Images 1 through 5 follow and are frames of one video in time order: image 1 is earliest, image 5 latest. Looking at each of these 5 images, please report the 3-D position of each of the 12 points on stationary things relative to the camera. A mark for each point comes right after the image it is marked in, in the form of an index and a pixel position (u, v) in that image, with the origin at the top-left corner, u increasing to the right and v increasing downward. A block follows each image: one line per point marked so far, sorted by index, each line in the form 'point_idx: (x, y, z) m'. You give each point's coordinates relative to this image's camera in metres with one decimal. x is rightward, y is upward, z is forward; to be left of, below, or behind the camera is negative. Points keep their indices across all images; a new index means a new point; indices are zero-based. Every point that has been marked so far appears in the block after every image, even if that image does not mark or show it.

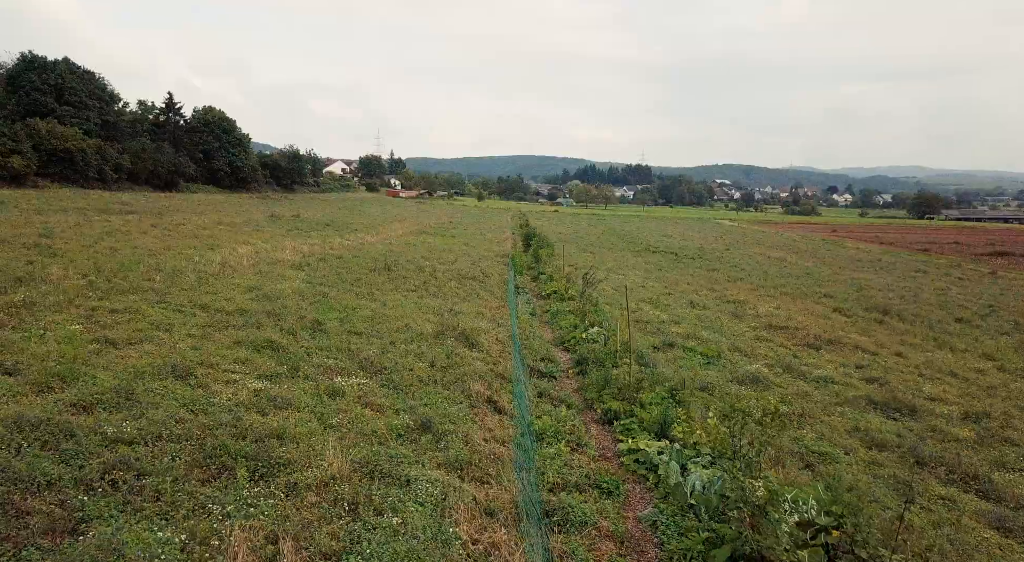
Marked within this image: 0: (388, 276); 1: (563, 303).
0: (-3.9, +0.1, +19.6) m
1: (+1.4, -0.6, +16.8) m
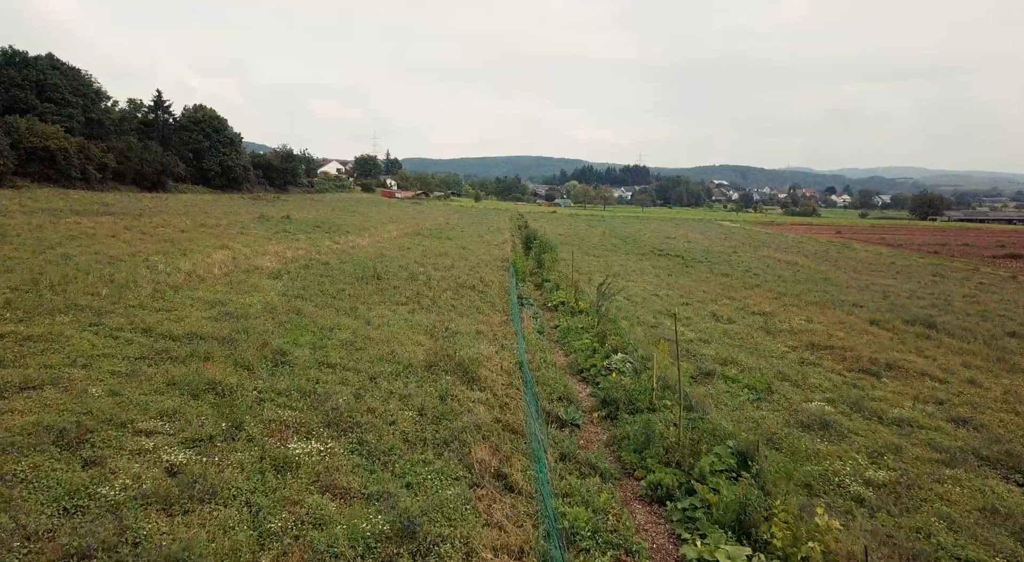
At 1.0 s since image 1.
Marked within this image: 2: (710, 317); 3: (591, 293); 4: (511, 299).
0: (-3.8, -0.1, +17.6) m
1: (+1.5, -0.9, +14.8) m
2: (+5.7, -1.0, +18.1) m
3: (+2.4, -0.4, +19.1) m
4: (0.0, -0.5, +18.1) m
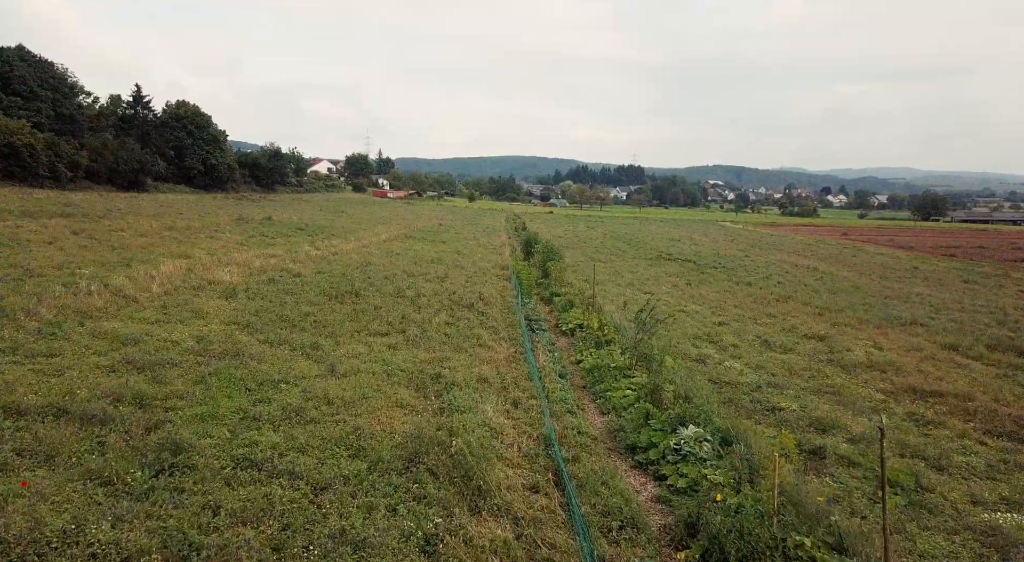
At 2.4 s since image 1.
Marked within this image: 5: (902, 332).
0: (-3.6, -0.6, +14.2) m
1: (+1.7, -1.3, +11.5) m
2: (+5.9, -1.5, +14.9) m
3: (+2.5, -0.9, +15.8) m
4: (+0.1, -1.0, +14.8) m
5: (+11.0, -1.4, +17.9) m
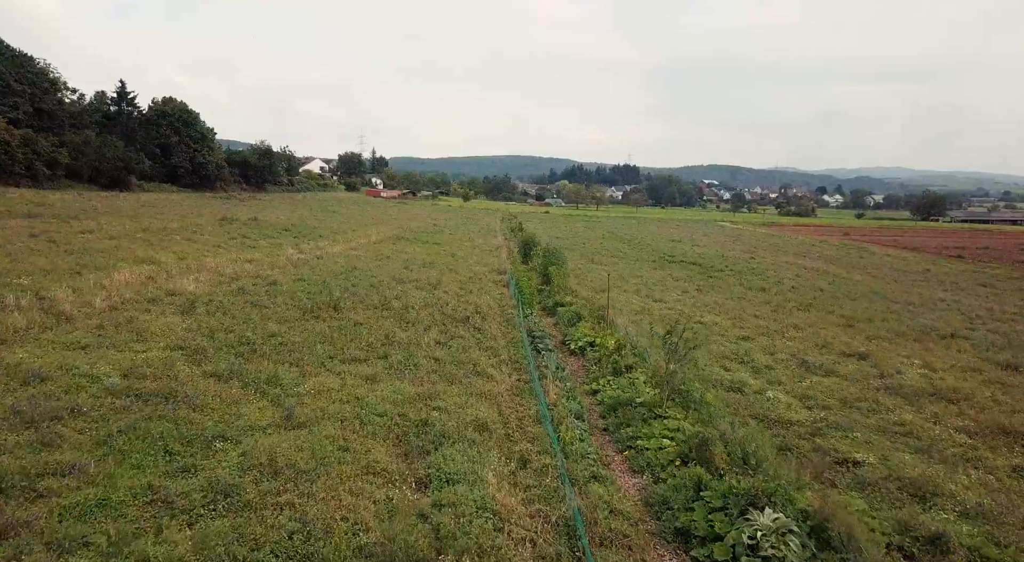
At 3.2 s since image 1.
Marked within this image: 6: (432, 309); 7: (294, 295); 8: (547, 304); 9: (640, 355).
0: (-3.6, -0.8, +12.3) m
1: (+1.8, -1.6, +9.6) m
2: (+5.9, -1.7, +13.0) m
3: (+2.5, -1.1, +13.9) m
4: (+0.2, -1.2, +12.9) m
5: (+11.1, -1.7, +16.0) m
6: (-1.9, -0.7, +15.2) m
7: (-5.4, -0.3, +15.7) m
8: (+1.0, -0.6, +18.5) m
9: (+2.3, -1.3, +11.5) m
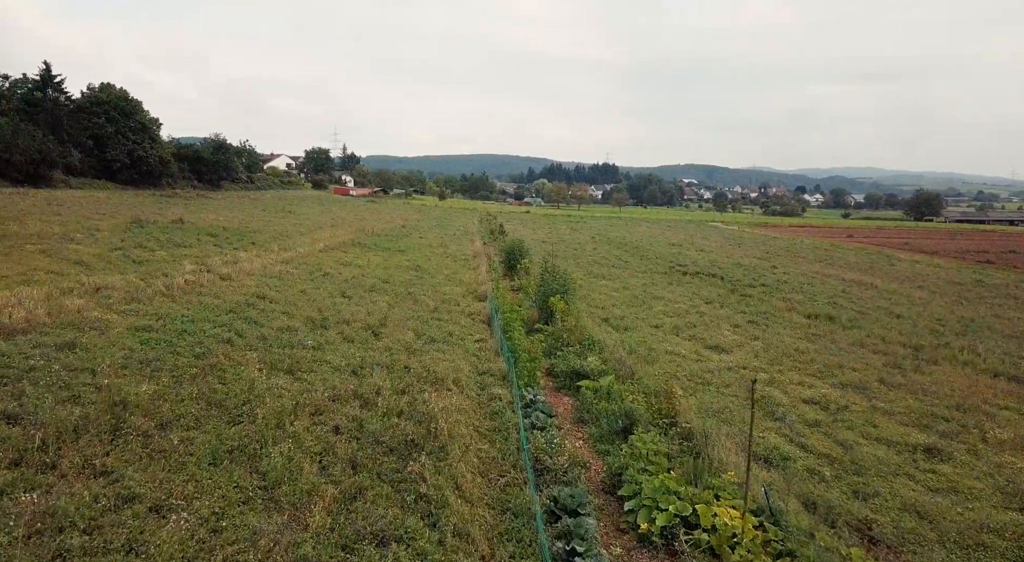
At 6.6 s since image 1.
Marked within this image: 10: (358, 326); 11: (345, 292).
0: (-3.6, -1.8, +4.5) m
1: (+1.8, -2.5, +2.0) m
2: (+5.8, -2.6, +5.6) m
3: (+2.5, -2.0, +6.4) m
4: (+0.1, -2.1, +5.3) m
5: (+10.9, -2.5, +8.8) m
6: (-2.0, -1.6, +7.5) m
7: (-5.5, -1.3, +7.9) m
8: (+0.8, -1.6, +10.9) m
9: (+2.4, -2.2, +3.9) m
10: (-3.3, -1.0, +13.2) m
11: (-4.9, -0.3, +18.3) m
